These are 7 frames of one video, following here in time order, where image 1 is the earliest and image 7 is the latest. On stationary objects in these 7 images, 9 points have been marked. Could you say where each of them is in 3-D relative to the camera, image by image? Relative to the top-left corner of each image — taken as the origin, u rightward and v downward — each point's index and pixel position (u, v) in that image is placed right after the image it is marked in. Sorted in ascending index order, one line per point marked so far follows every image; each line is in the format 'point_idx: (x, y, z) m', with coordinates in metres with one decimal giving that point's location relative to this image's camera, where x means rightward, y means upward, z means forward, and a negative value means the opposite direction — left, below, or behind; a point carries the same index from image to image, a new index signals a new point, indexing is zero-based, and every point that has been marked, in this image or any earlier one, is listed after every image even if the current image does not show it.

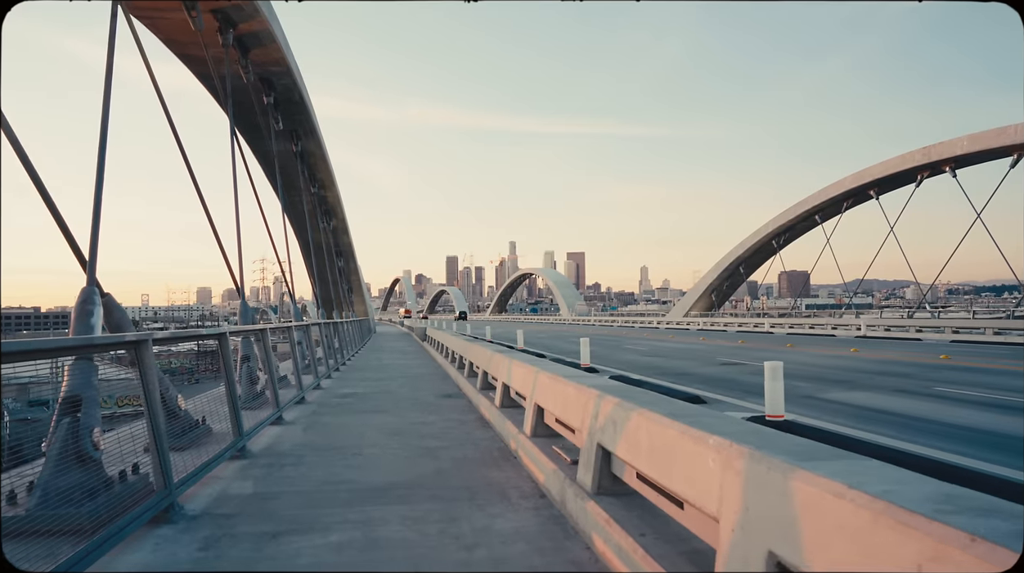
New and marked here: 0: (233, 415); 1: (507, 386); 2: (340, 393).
0: (-2.7, -1.3, +7.0) m
1: (-0.1, -1.1, +7.9) m
2: (-3.1, -1.9, +12.7) m
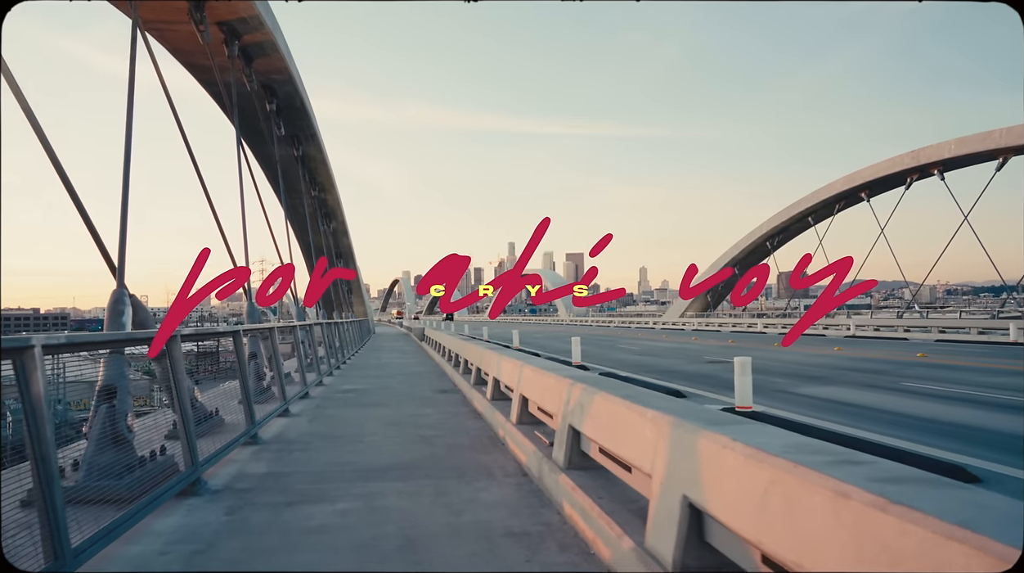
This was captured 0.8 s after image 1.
0: (-2.8, -1.3, +7.5) m
1: (-0.2, -1.1, +8.4) m
2: (-3.2, -1.9, +13.2) m
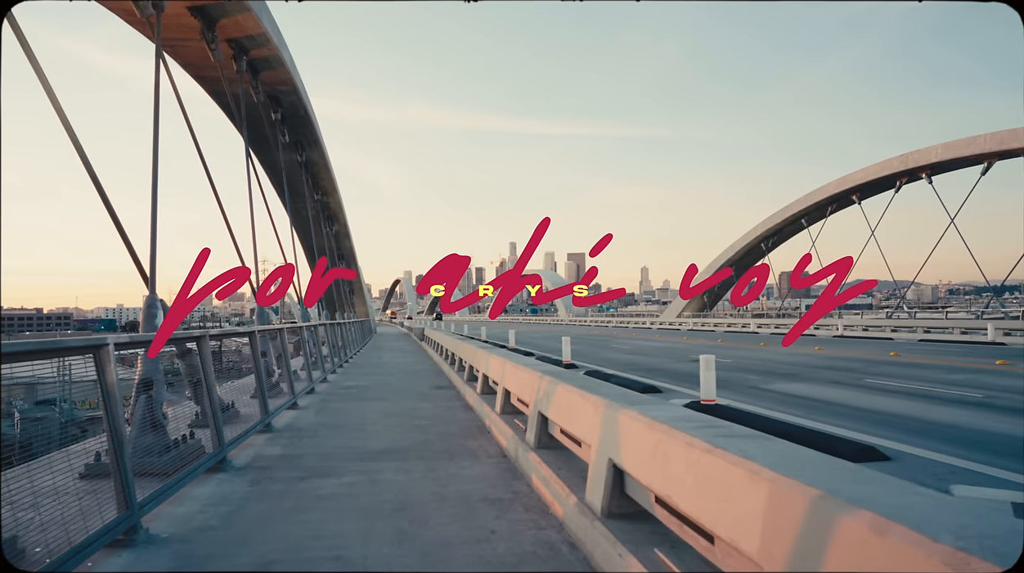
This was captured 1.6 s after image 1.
0: (-3.0, -1.3, +8.3) m
1: (-0.3, -1.2, +9.1) m
2: (-3.3, -2.0, +13.9) m
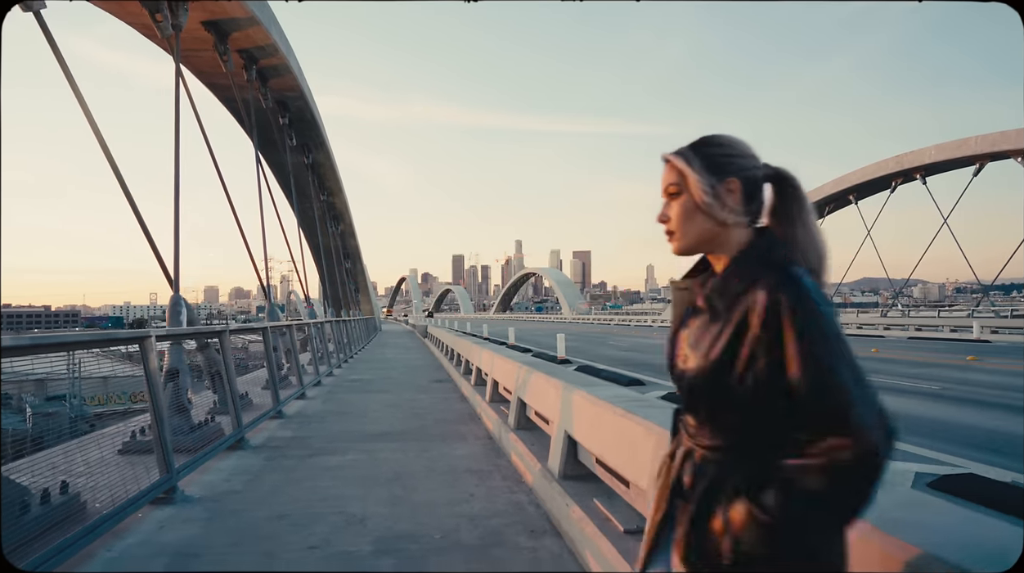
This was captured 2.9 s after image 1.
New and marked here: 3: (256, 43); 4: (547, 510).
0: (-3.1, -1.3, +8.9) m
1: (-0.4, -1.2, +9.7) m
2: (-3.4, -1.9, +14.6) m
3: (-5.6, +5.3, +15.4) m
4: (+0.3, -1.4, +4.5) m
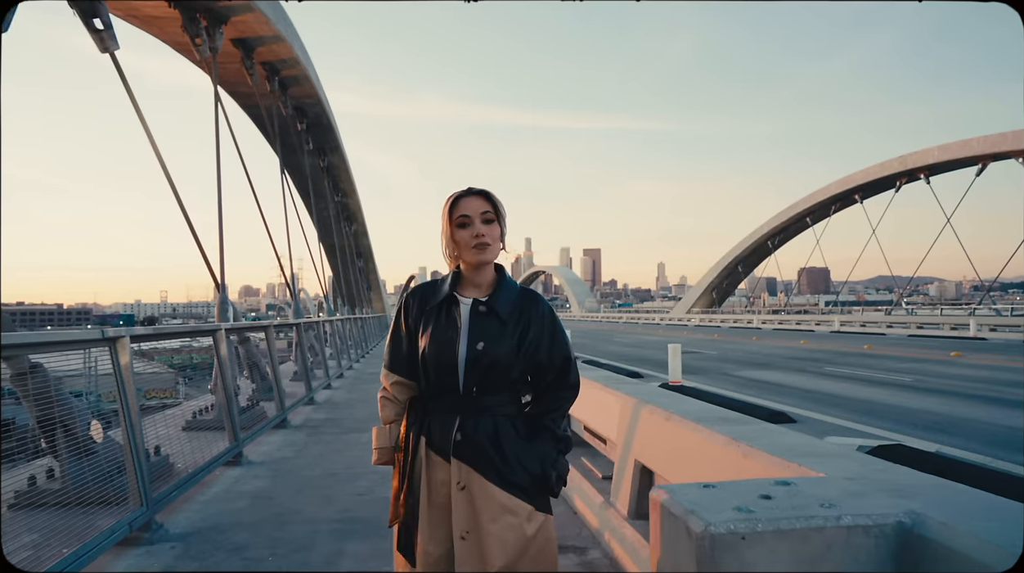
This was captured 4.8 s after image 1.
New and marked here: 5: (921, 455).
0: (-3.0, -1.3, +9.8) m
1: (-0.3, -1.1, +10.5) m
2: (-3.2, -1.9, +15.4) m
3: (-5.4, +5.3, +16.3) m
4: (+0.3, -1.4, +5.3) m
5: (+3.0, -1.3, +5.2) m
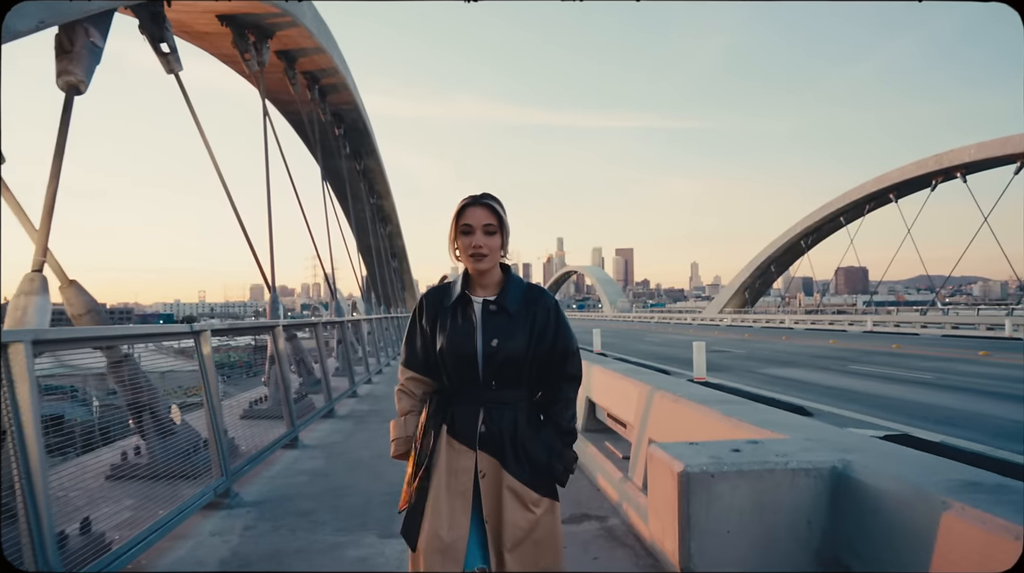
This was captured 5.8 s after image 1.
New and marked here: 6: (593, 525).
0: (-2.5, -1.3, +10.3) m
1: (+0.2, -1.1, +10.9) m
2: (-2.5, -1.9, +16.0) m
3: (-4.7, +5.3, +16.9) m
4: (+0.5, -1.4, +5.7) m
5: (+3.3, -1.3, +5.5) m
6: (+0.6, -1.6, +4.7) m
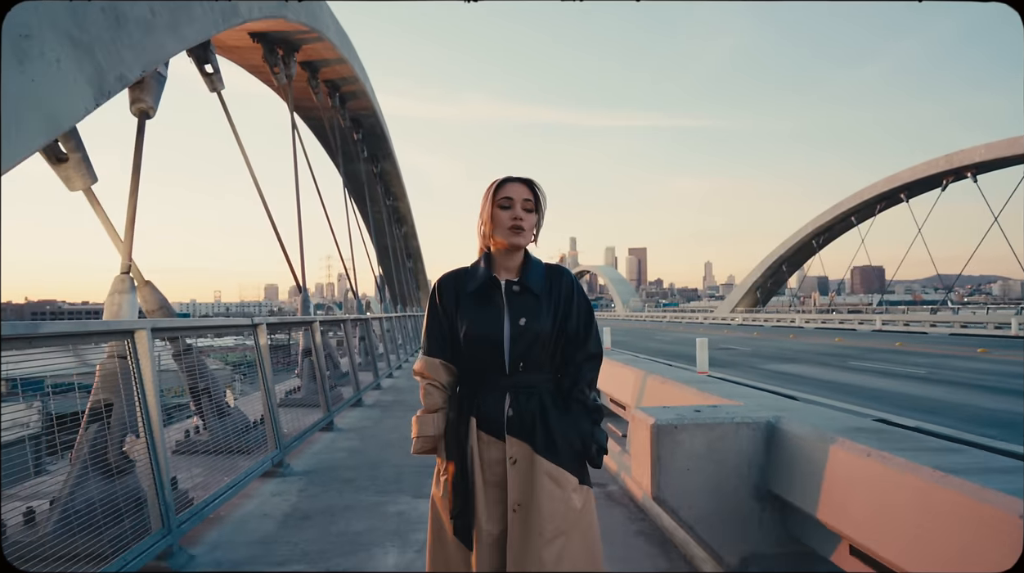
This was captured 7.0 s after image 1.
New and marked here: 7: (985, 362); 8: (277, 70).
0: (-2.3, -1.3, +10.9) m
1: (+0.4, -1.1, +11.5) m
2: (-2.2, -1.9, +16.6) m
3: (-4.3, +5.3, +17.6) m
4: (+0.7, -1.4, +6.2) m
5: (+3.4, -1.3, +6.0) m
6: (+0.7, -1.6, +5.3) m
7: (+8.2, -1.3, +12.0) m
8: (-4.5, +4.2, +13.4) m
